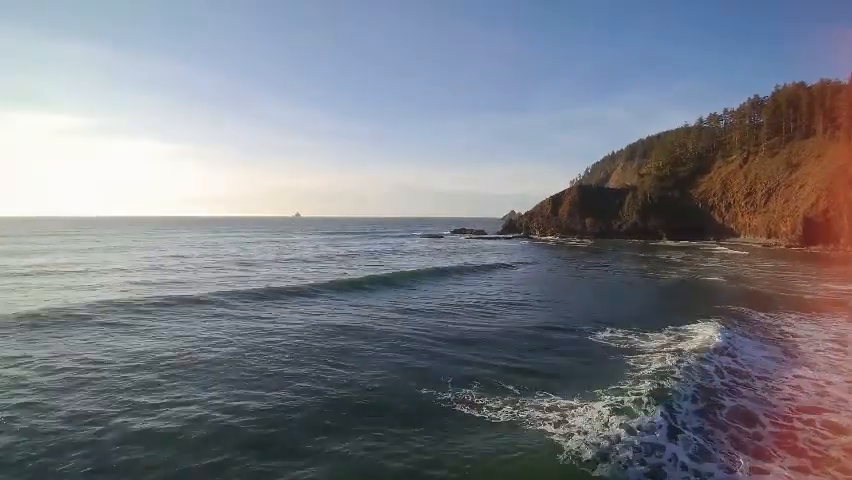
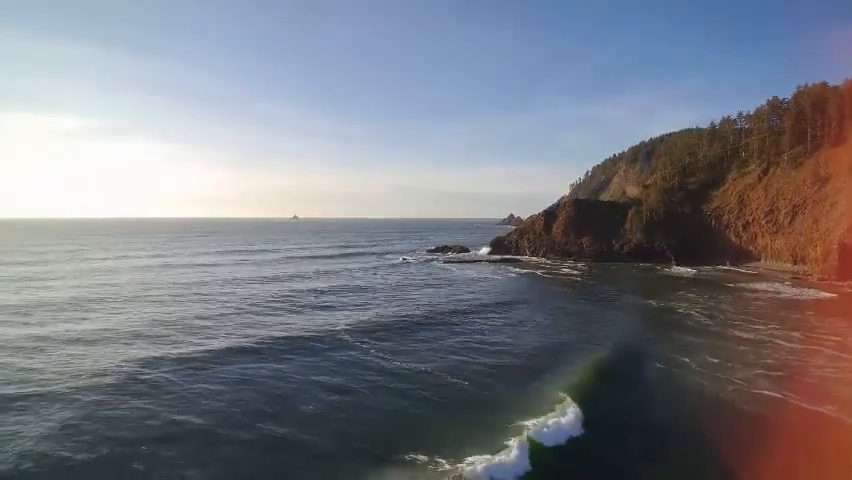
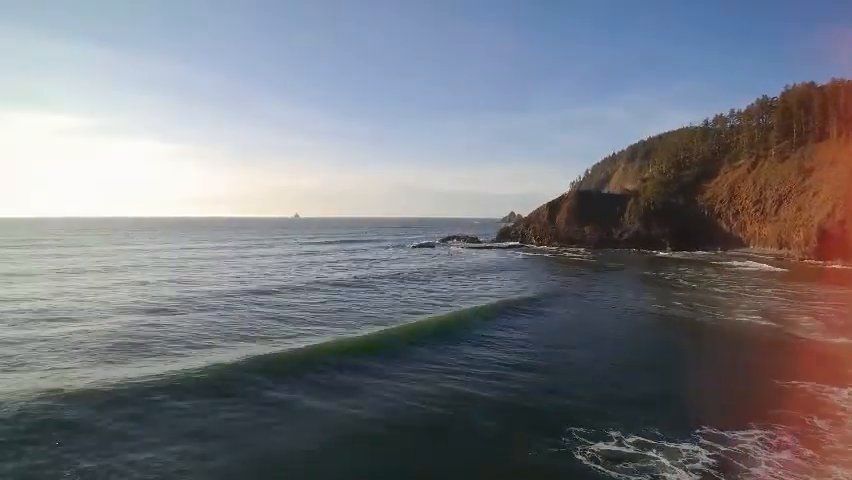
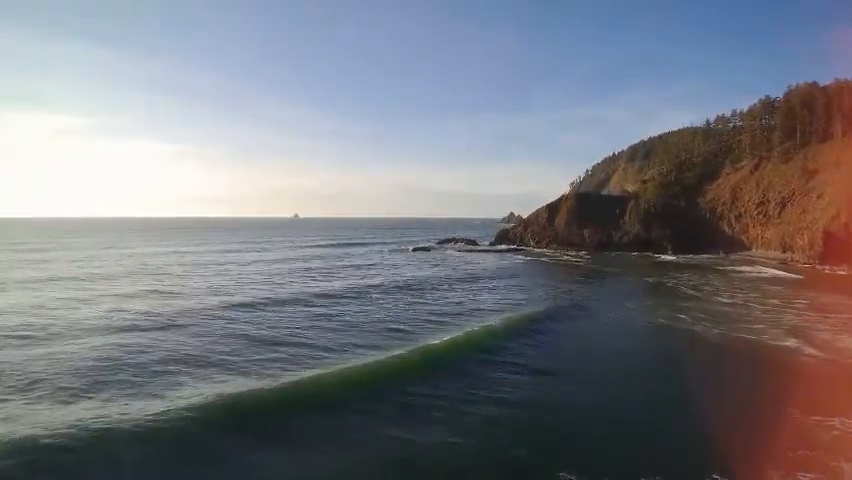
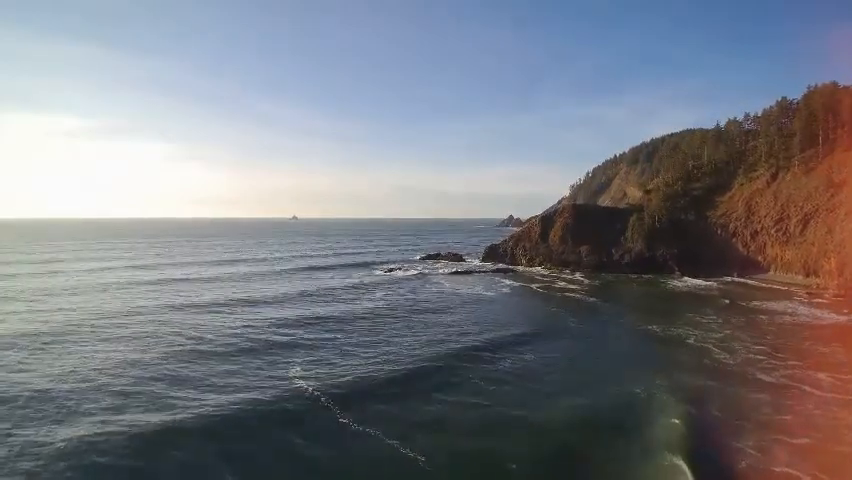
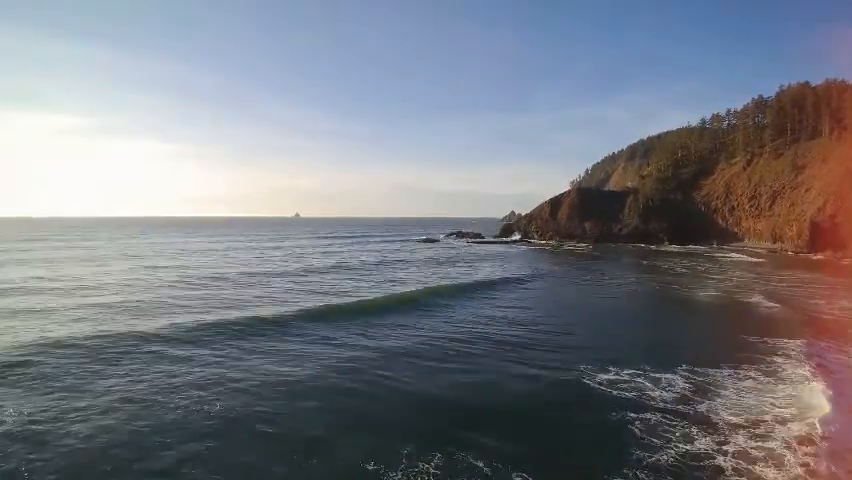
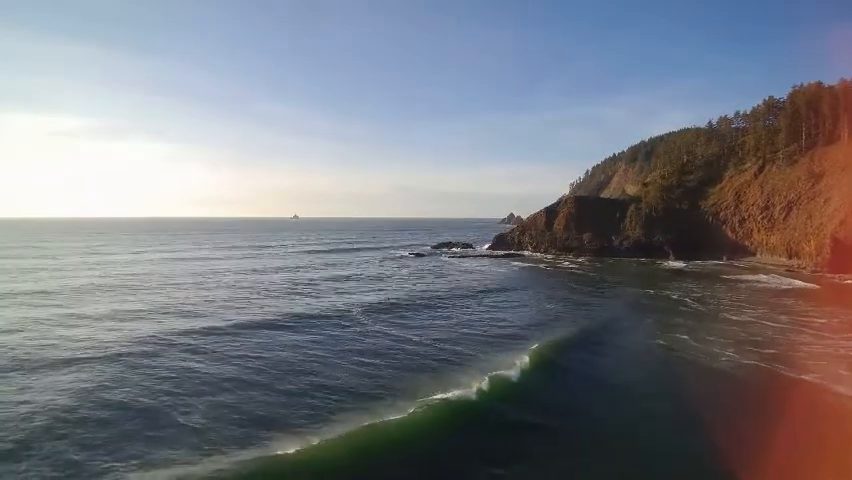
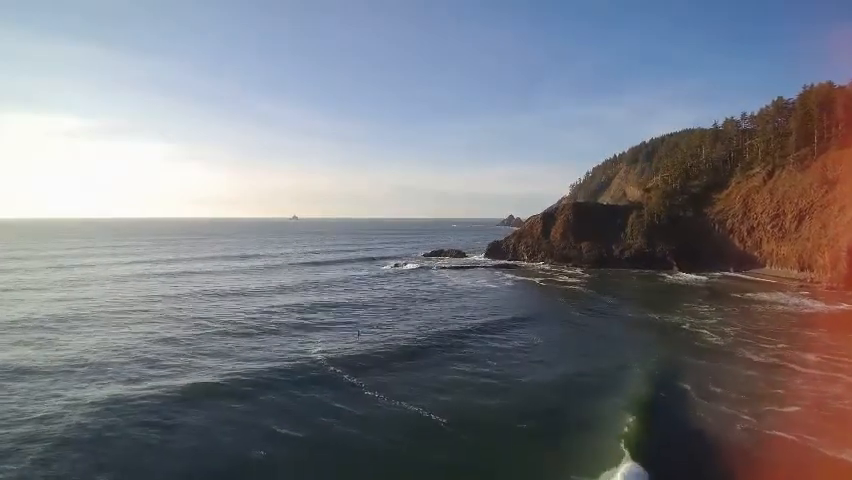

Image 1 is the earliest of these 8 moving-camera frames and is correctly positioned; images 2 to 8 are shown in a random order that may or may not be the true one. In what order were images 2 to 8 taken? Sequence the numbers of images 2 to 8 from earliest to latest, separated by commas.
6, 3, 4, 7, 2, 8, 5
